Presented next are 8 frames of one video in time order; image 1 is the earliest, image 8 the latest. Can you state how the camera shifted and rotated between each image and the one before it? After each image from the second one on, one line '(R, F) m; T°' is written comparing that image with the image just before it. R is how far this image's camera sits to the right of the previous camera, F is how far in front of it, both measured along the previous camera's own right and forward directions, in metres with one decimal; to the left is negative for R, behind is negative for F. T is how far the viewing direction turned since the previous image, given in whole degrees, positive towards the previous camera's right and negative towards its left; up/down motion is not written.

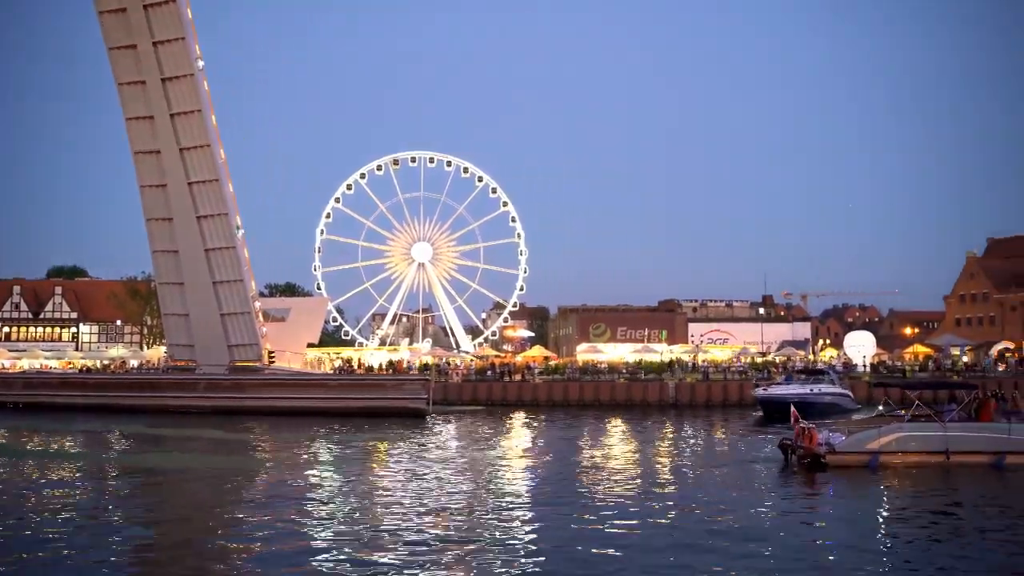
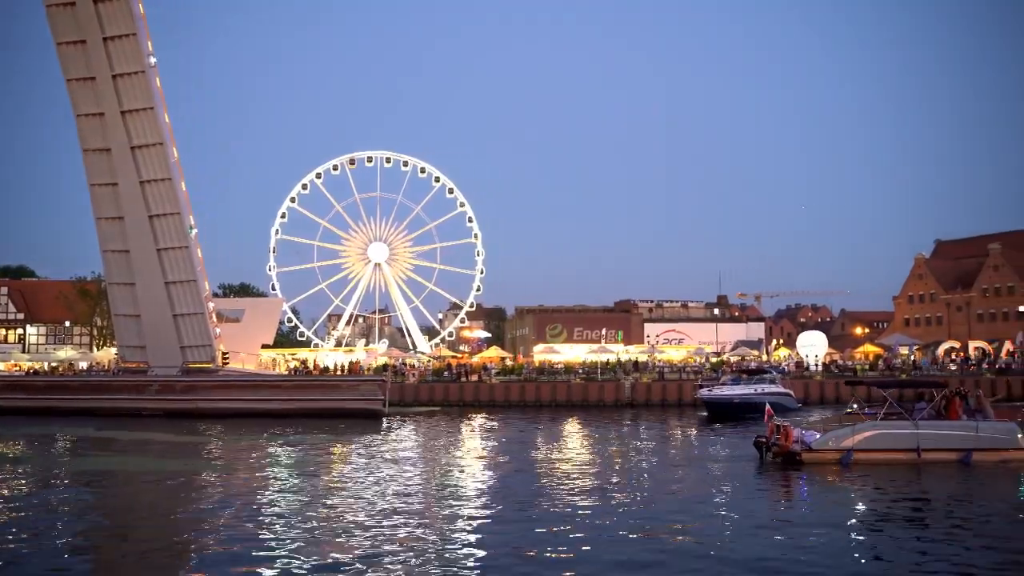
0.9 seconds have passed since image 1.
(-0.1, +0.5) m; +2°
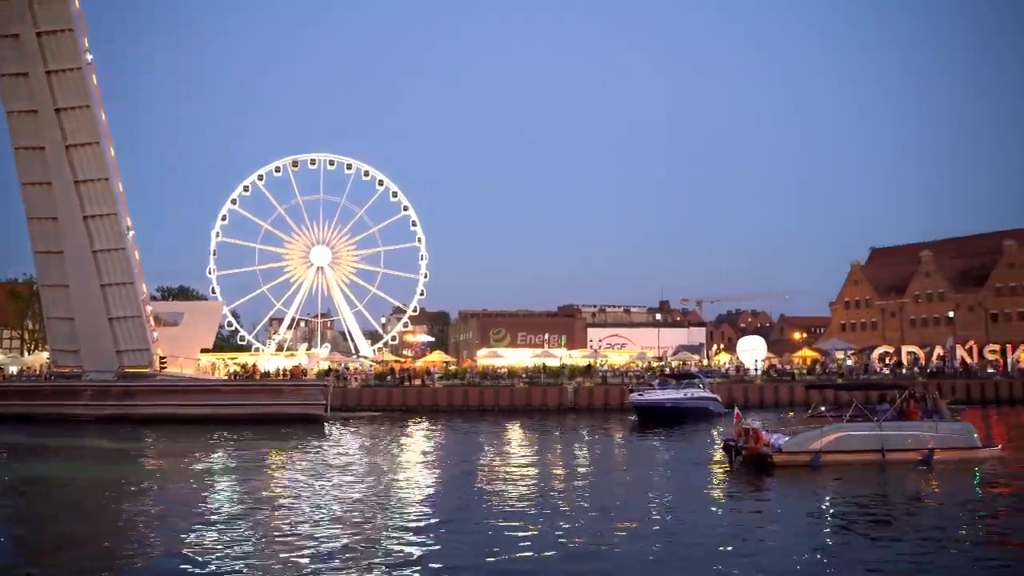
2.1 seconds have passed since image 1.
(-0.2, +0.6) m; +3°
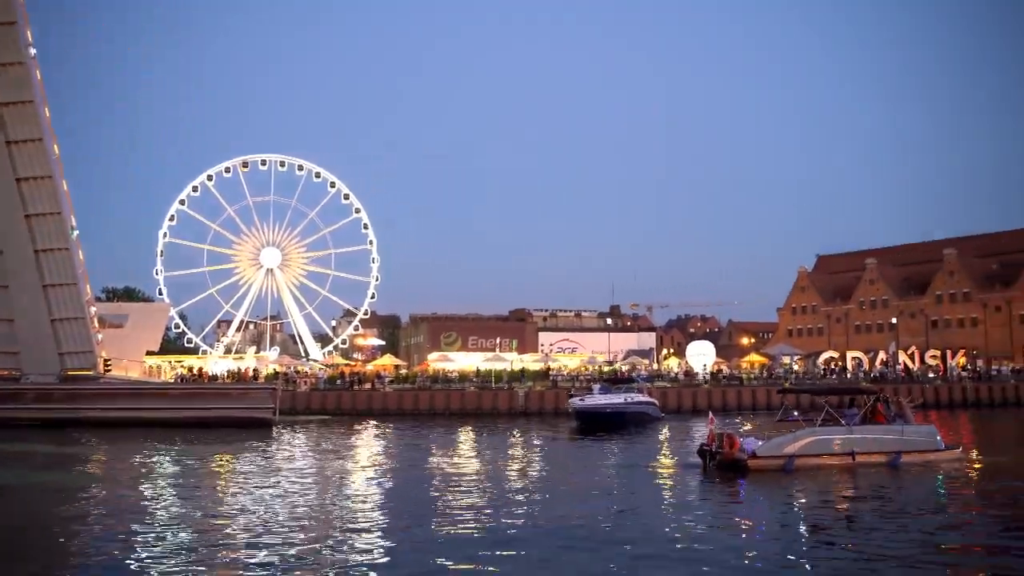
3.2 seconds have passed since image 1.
(-0.2, +0.5) m; +3°
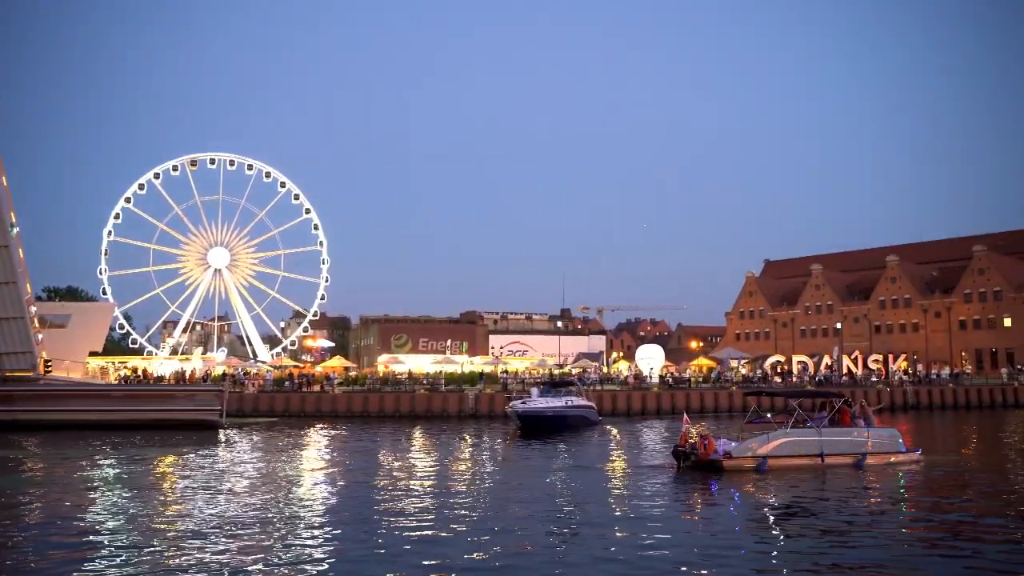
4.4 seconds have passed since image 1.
(-0.1, +0.6) m; +3°
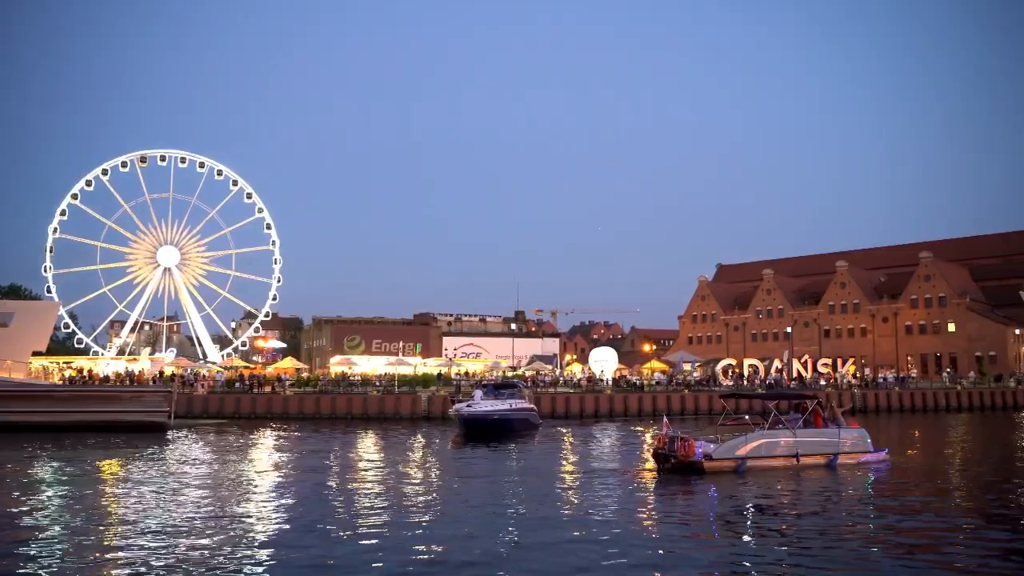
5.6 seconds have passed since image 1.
(-0.1, +0.9) m; +2°
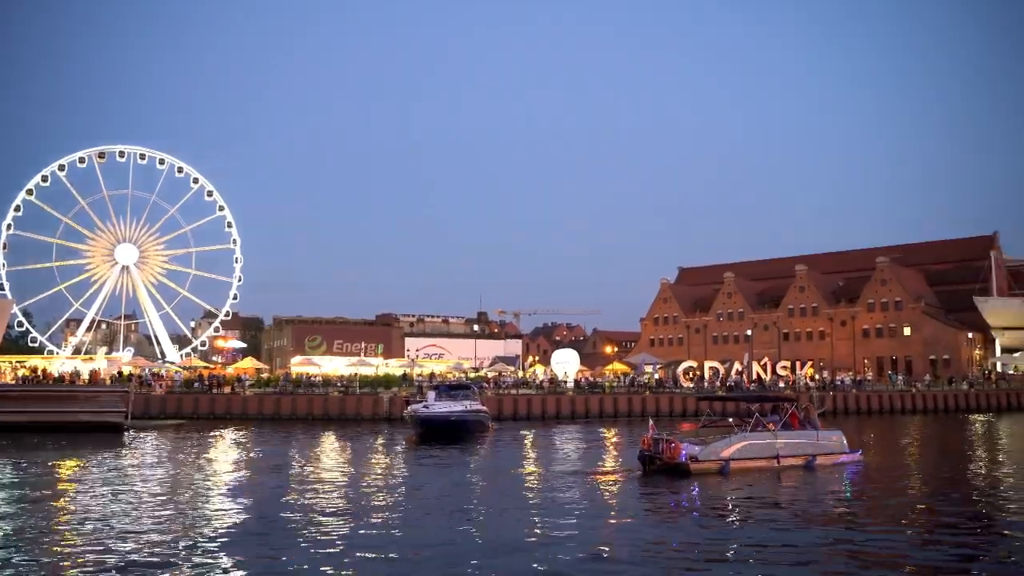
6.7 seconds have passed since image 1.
(-0.1, +0.7) m; +2°
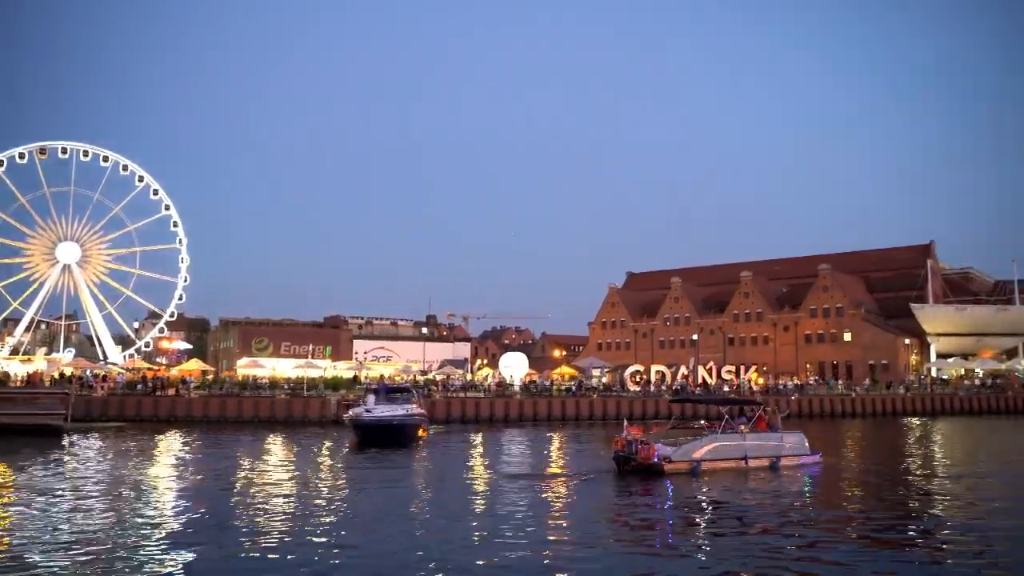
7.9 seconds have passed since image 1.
(-0.2, +0.4) m; +3°
